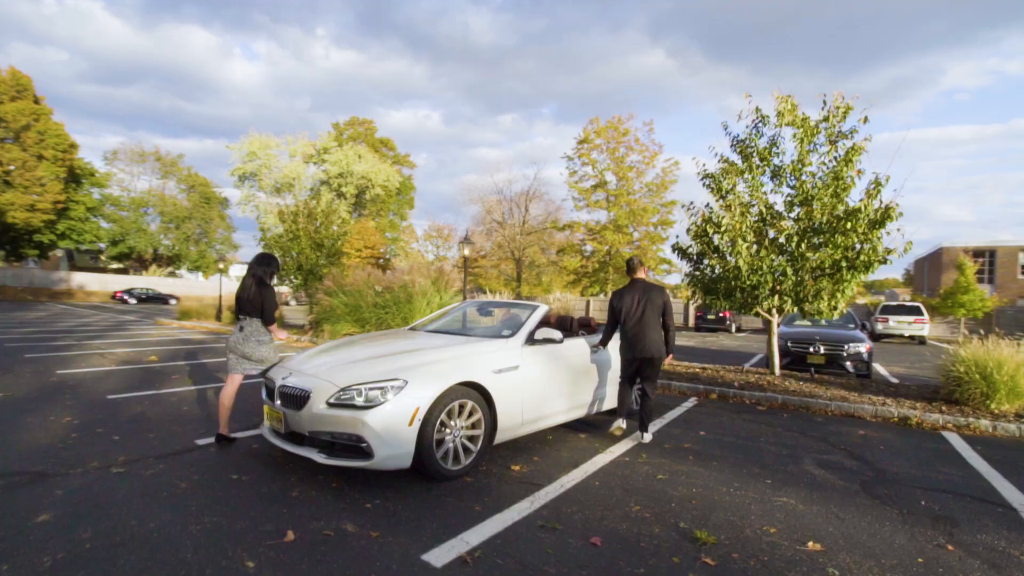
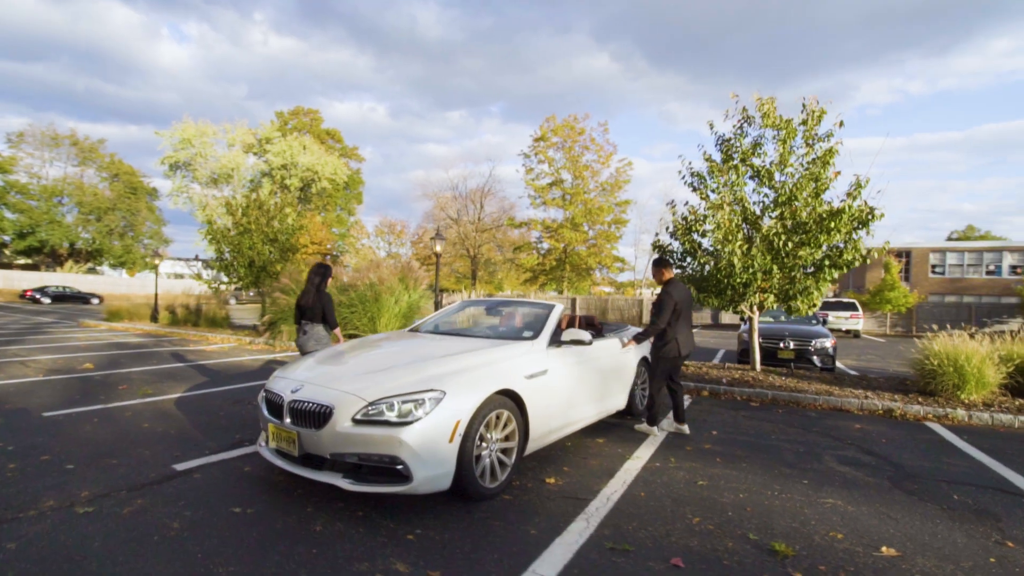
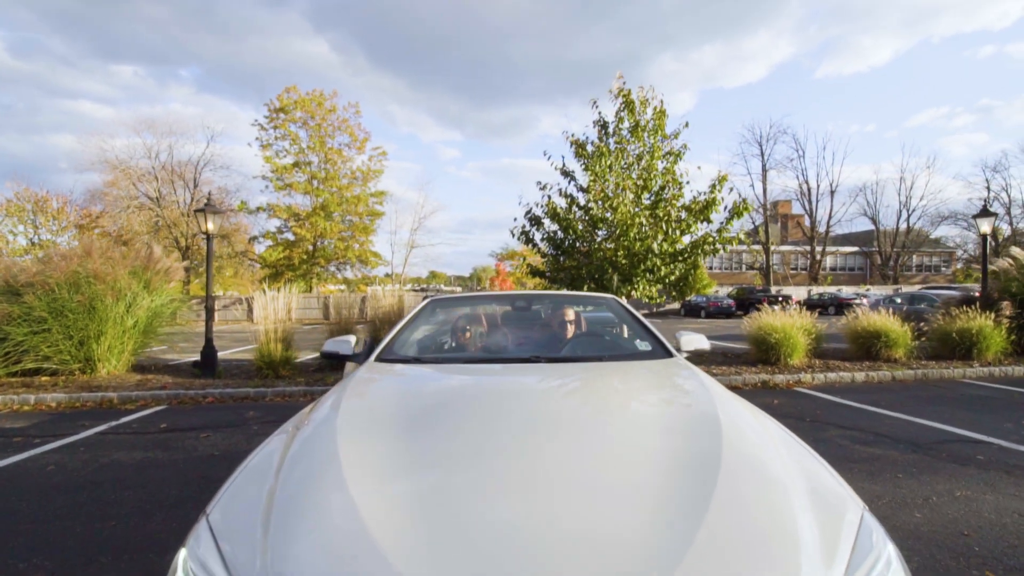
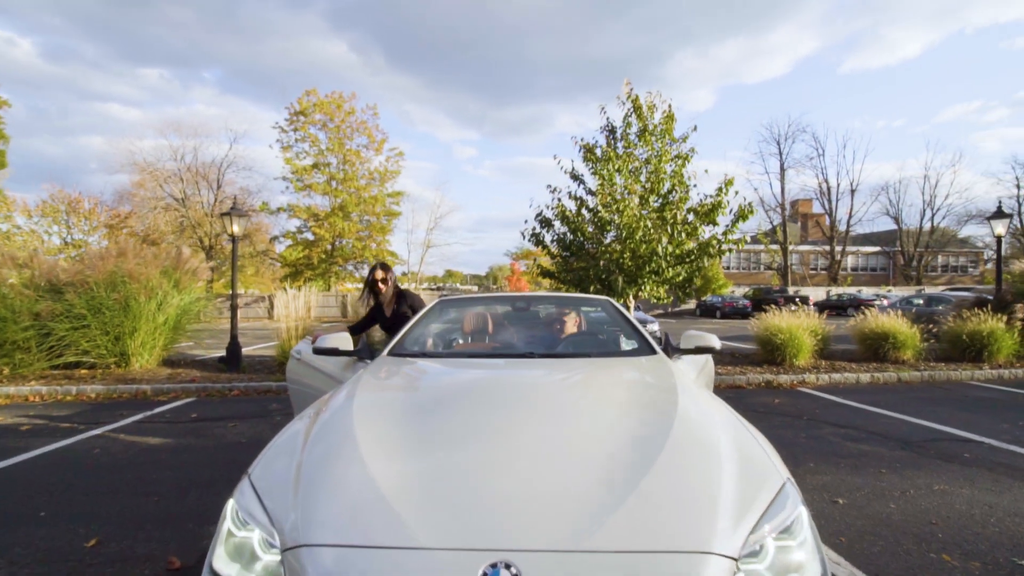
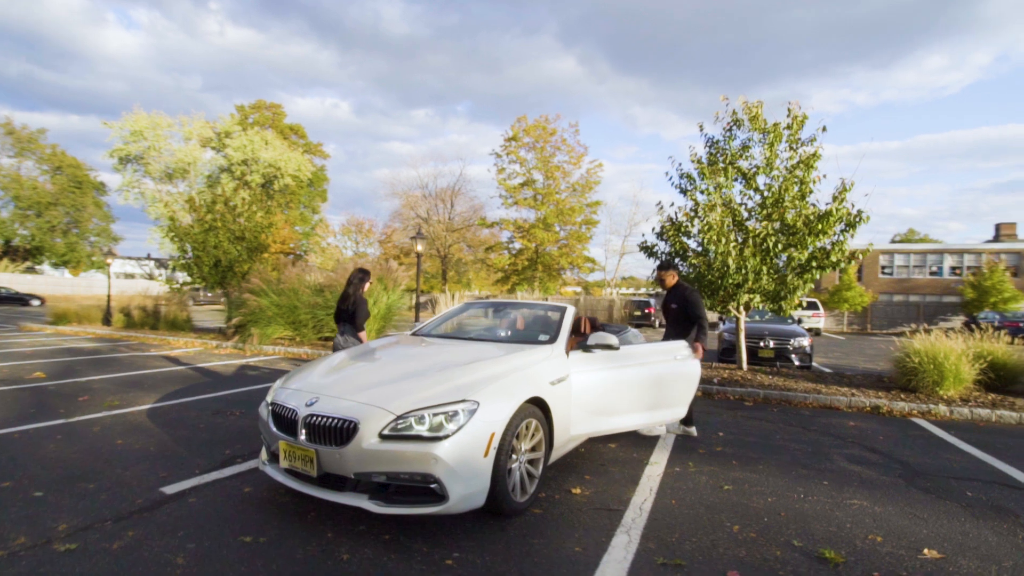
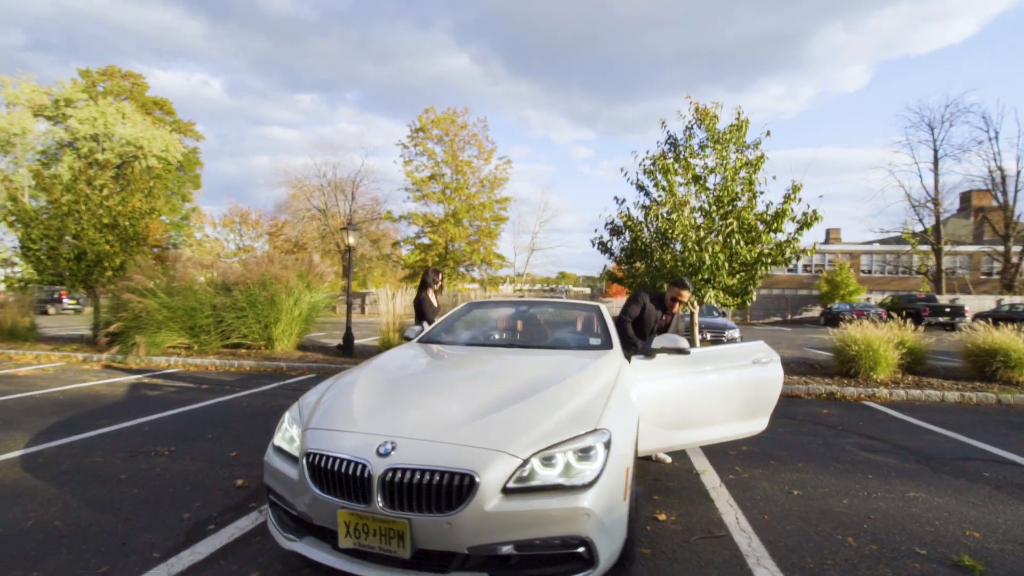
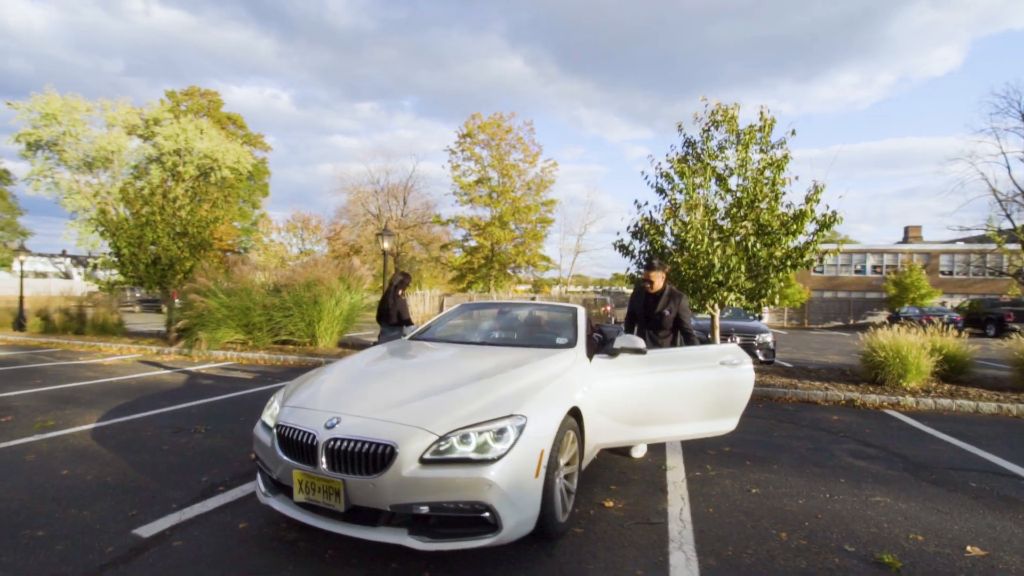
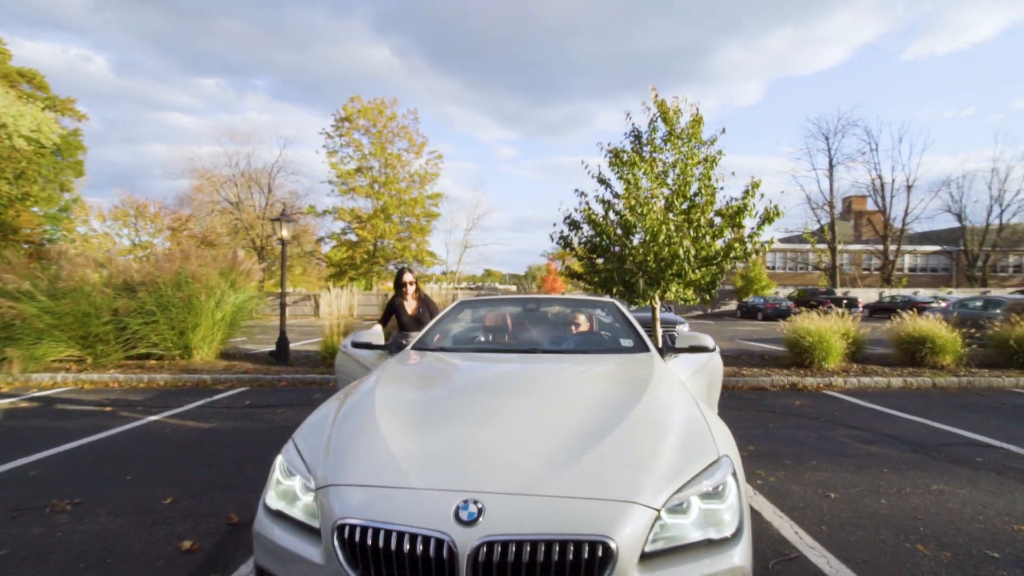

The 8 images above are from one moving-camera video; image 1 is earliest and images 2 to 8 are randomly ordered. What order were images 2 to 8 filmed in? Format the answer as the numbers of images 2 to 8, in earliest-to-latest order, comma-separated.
2, 5, 7, 6, 8, 4, 3
